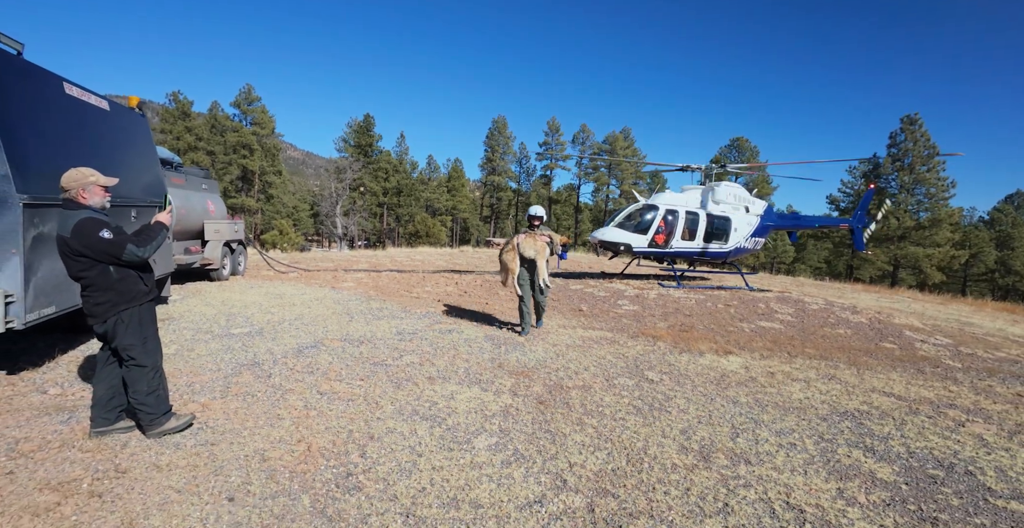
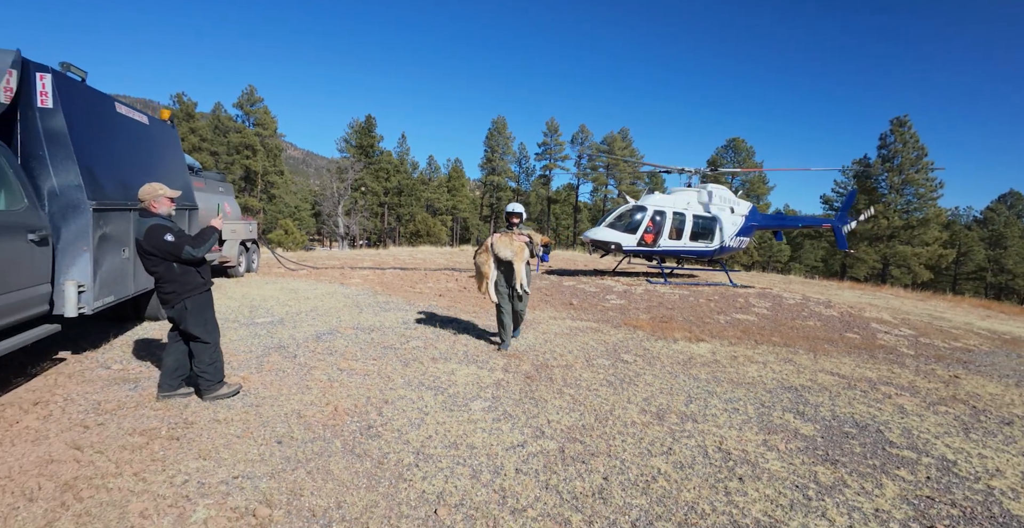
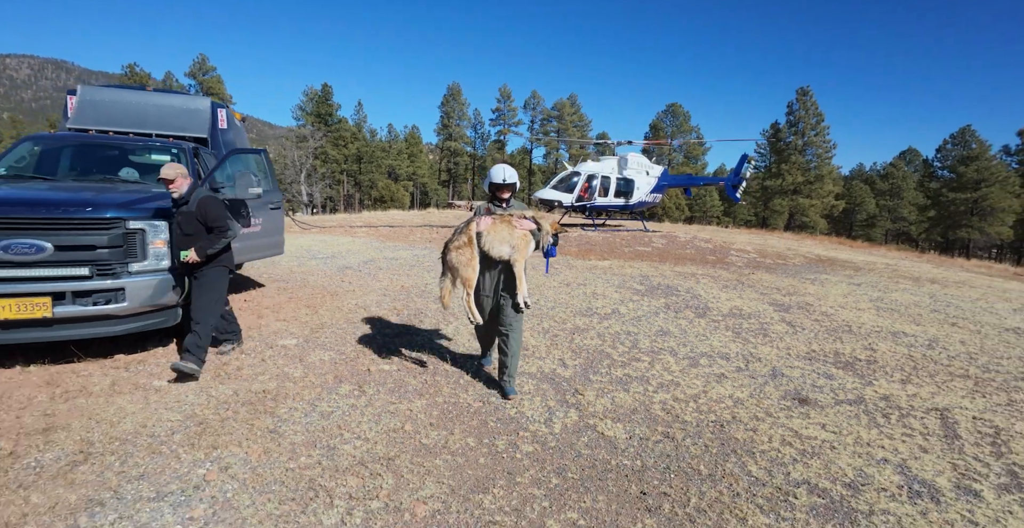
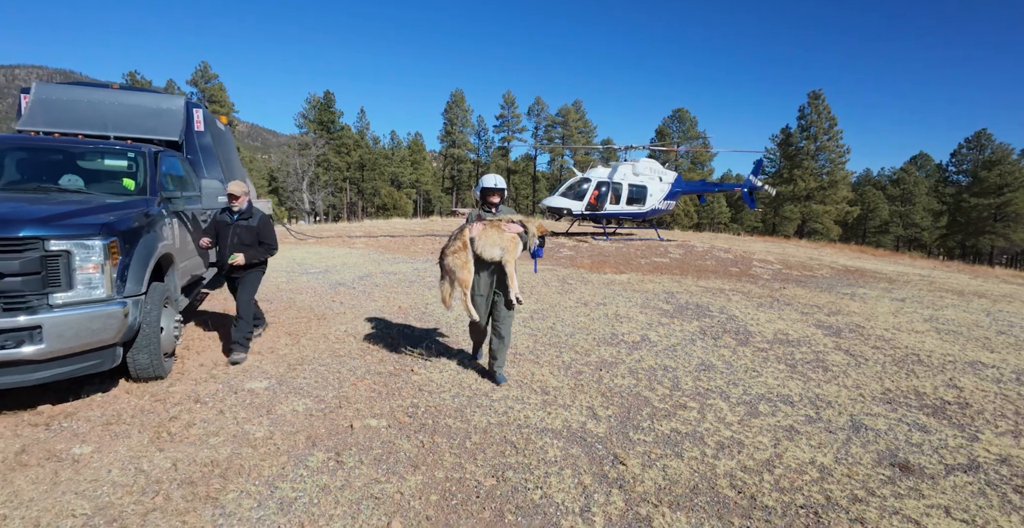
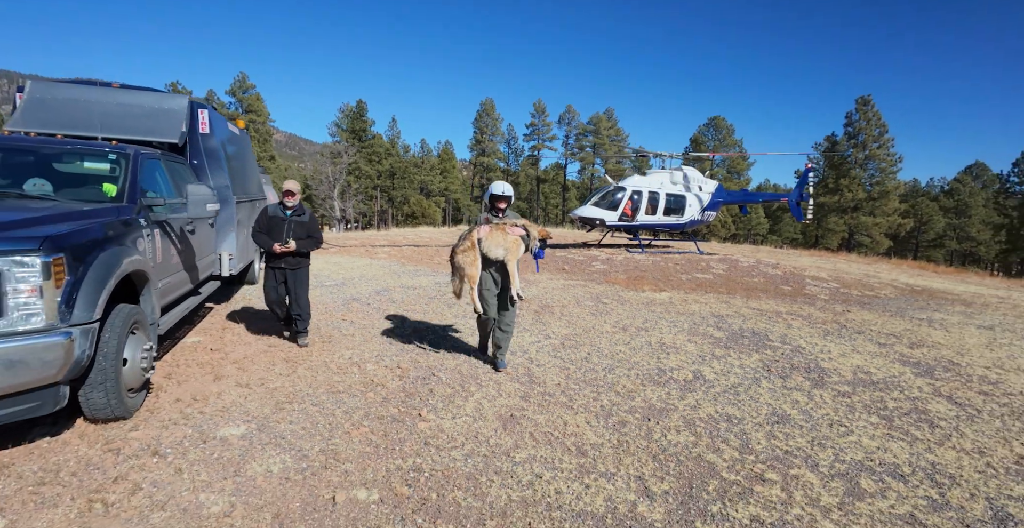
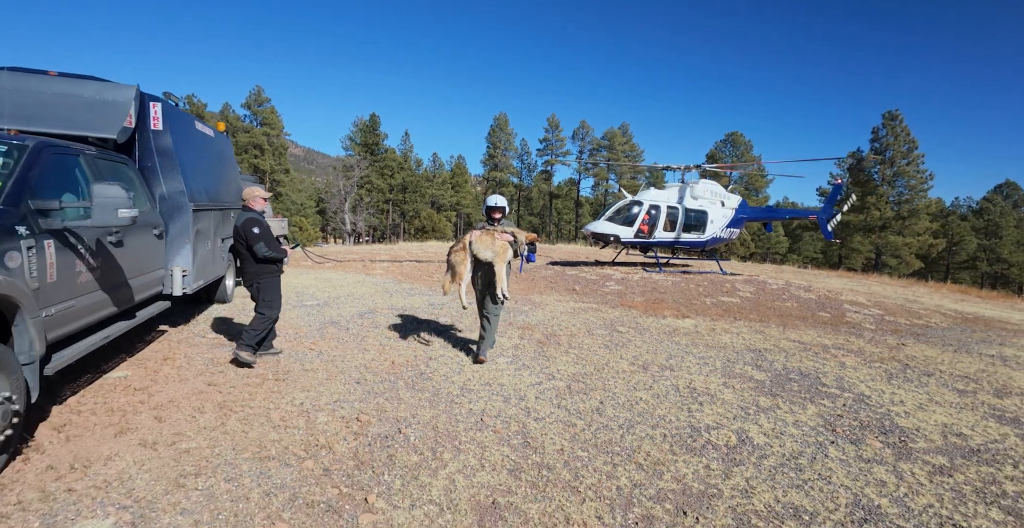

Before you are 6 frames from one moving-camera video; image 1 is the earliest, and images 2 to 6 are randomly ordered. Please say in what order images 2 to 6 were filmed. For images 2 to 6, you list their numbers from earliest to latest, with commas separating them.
2, 6, 5, 4, 3
